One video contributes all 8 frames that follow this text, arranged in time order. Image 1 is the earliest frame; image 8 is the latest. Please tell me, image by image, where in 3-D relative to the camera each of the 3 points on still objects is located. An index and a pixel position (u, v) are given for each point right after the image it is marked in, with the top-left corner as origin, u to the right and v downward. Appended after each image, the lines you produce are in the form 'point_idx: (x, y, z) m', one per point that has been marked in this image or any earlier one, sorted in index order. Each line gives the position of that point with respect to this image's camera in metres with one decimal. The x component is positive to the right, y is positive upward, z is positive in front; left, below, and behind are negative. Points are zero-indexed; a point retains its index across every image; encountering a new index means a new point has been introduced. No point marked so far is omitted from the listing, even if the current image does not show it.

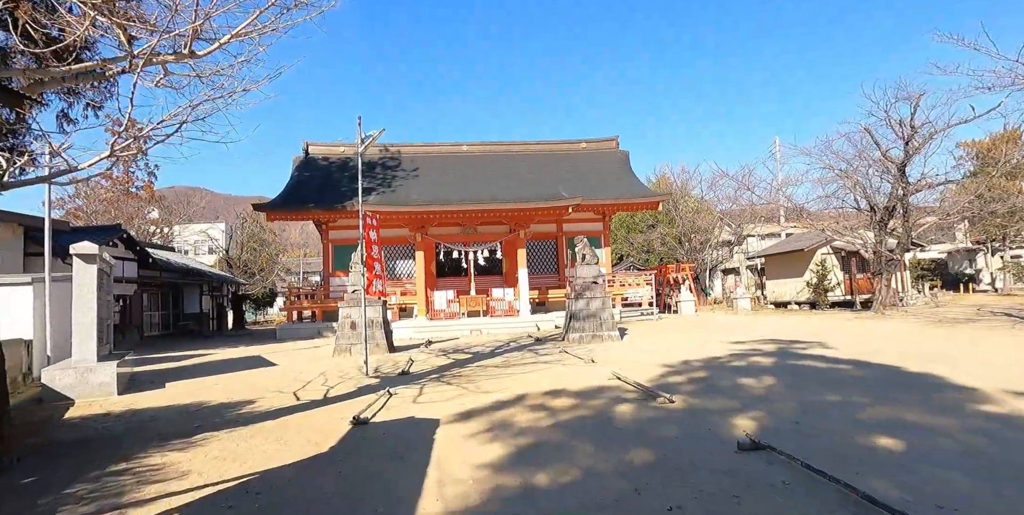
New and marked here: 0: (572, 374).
0: (+0.8, -1.7, +7.4) m
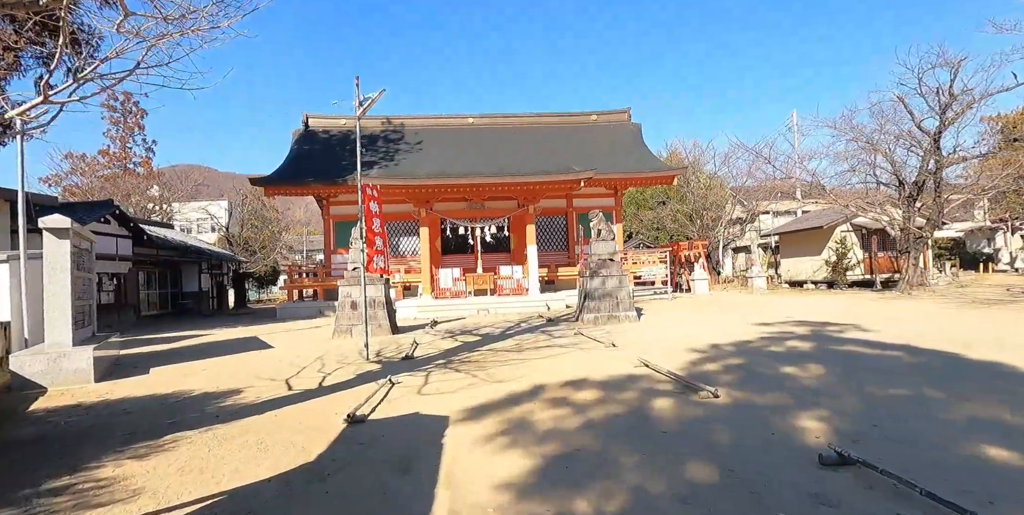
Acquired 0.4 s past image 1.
0: (+1.0, -1.3, +6.7) m
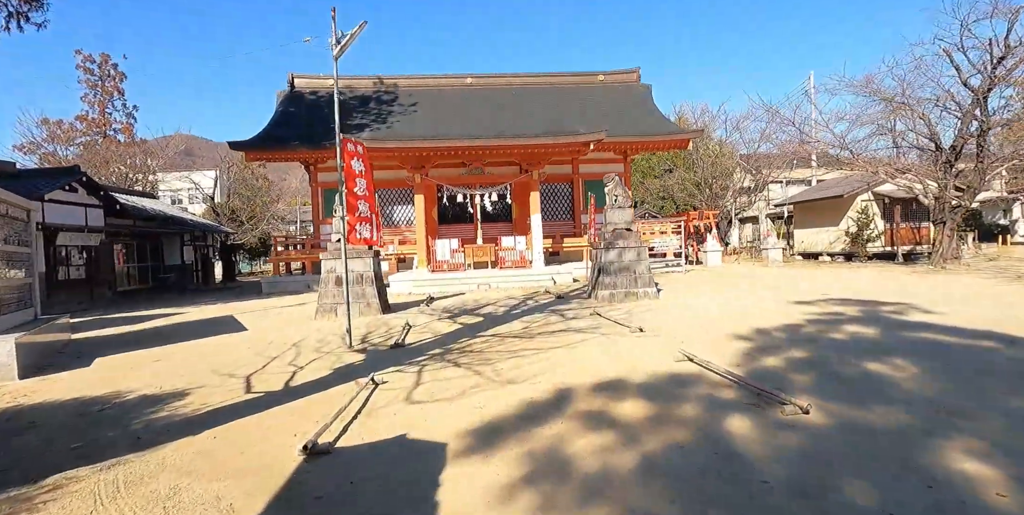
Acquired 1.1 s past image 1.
0: (+1.2, -1.0, +5.5) m
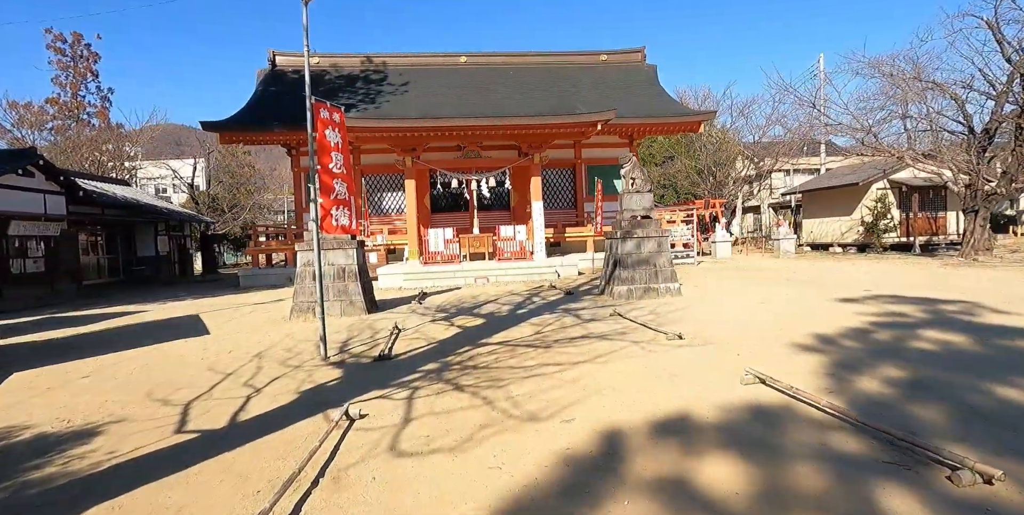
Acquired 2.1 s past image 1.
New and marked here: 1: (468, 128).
0: (+1.3, -0.9, +4.3) m
1: (-1.1, +3.3, +13.3) m
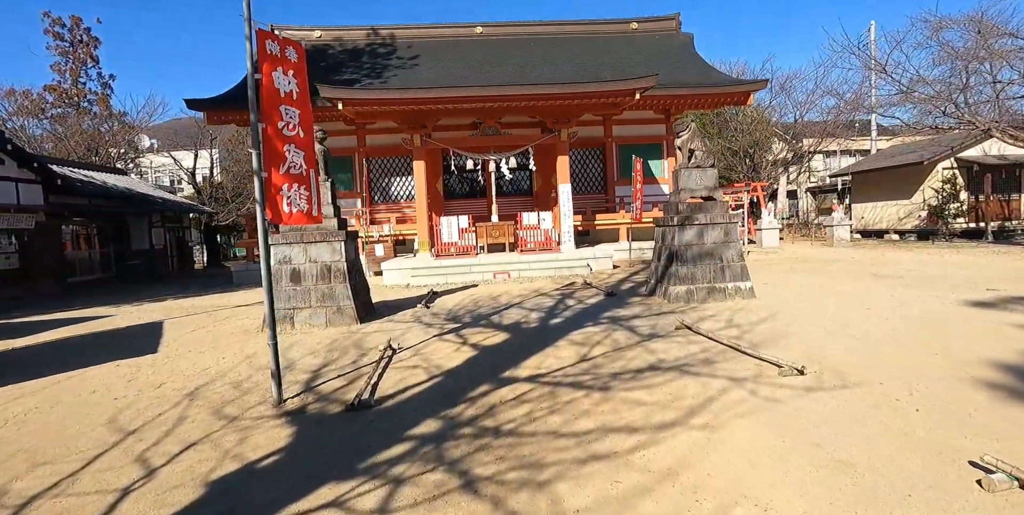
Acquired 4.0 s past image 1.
0: (+1.5, -0.9, +2.5) m
1: (-0.6, +3.5, +11.5) m
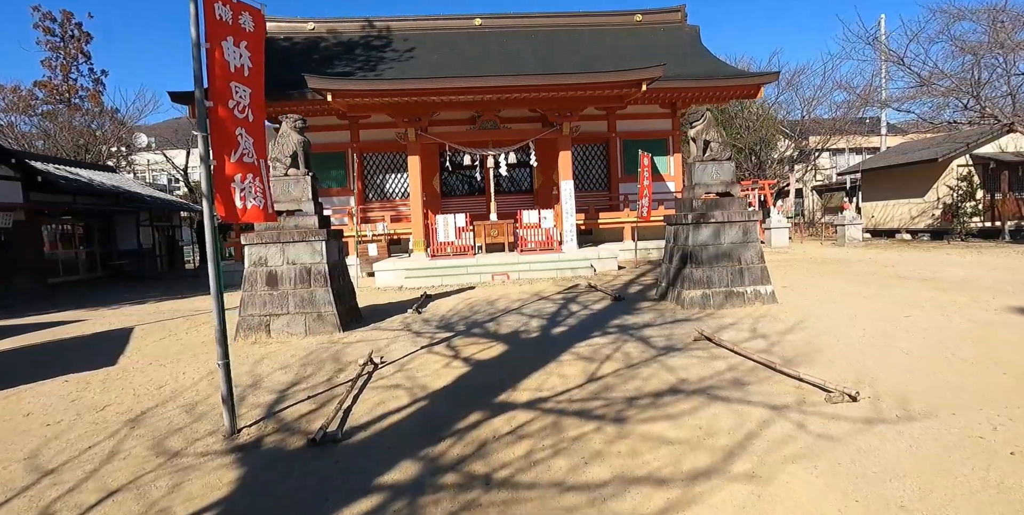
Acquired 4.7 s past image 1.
0: (+1.5, -1.0, +1.9) m
1: (-0.6, +3.5, +10.9) m
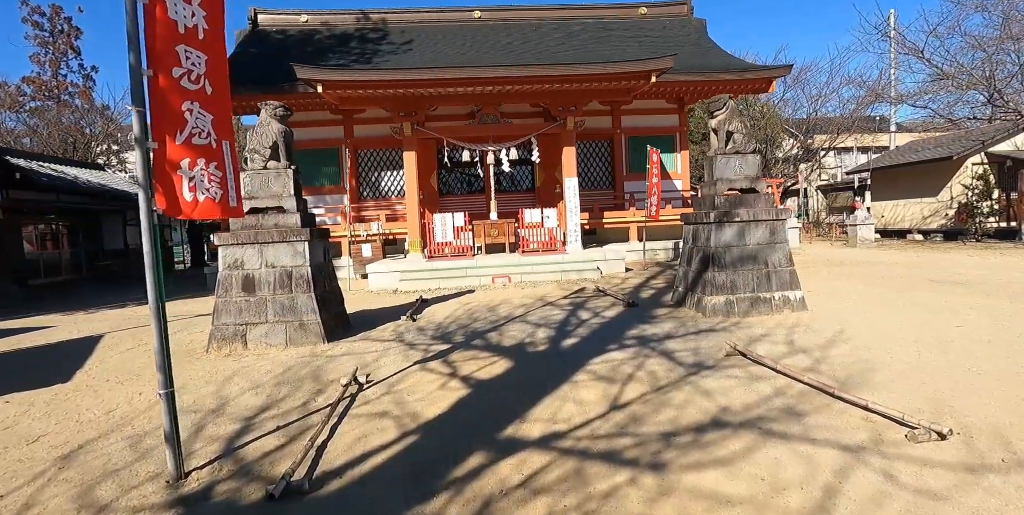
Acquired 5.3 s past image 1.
0: (+1.6, -1.0, +1.4) m
1: (-0.6, +3.4, +10.3) m
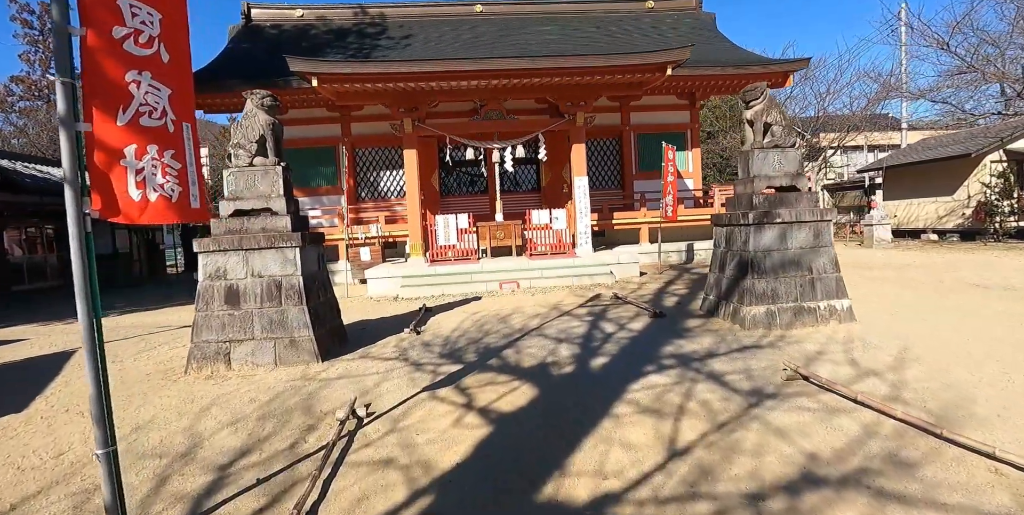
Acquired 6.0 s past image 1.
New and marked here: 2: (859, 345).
0: (+1.7, -1.0, +0.8) m
1: (-0.5, +3.4, +9.8) m
2: (+2.9, -0.7, +4.3) m
